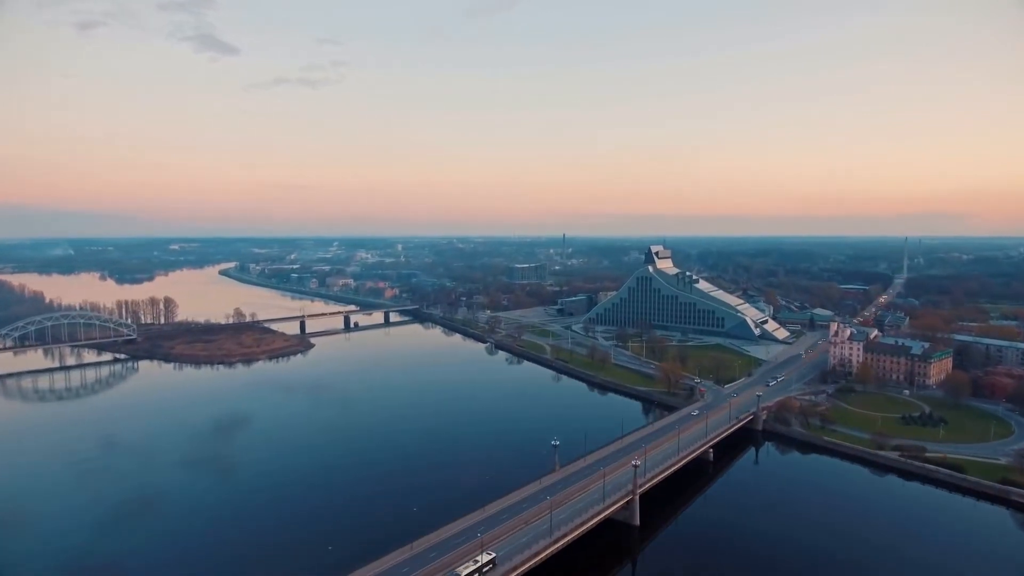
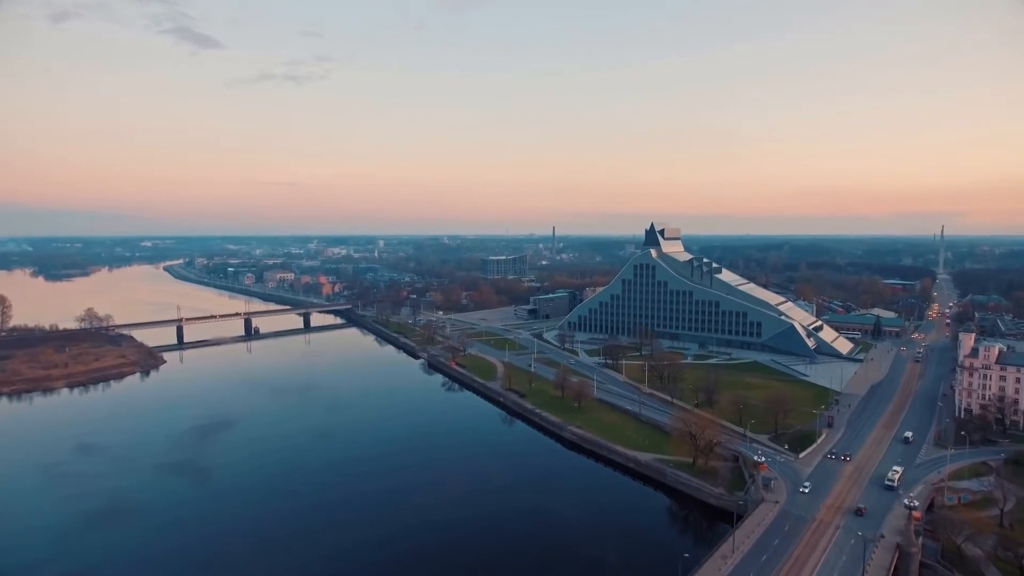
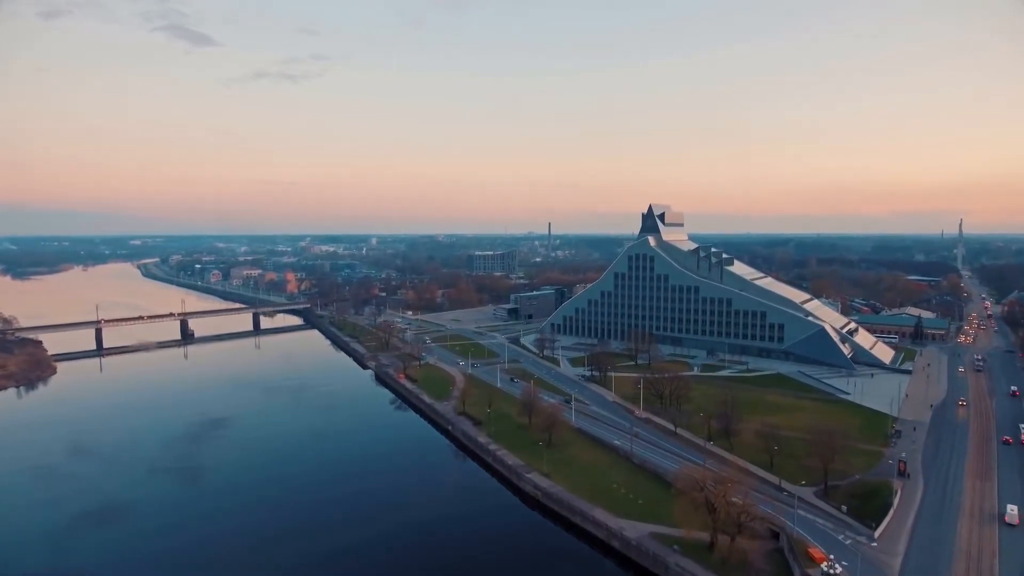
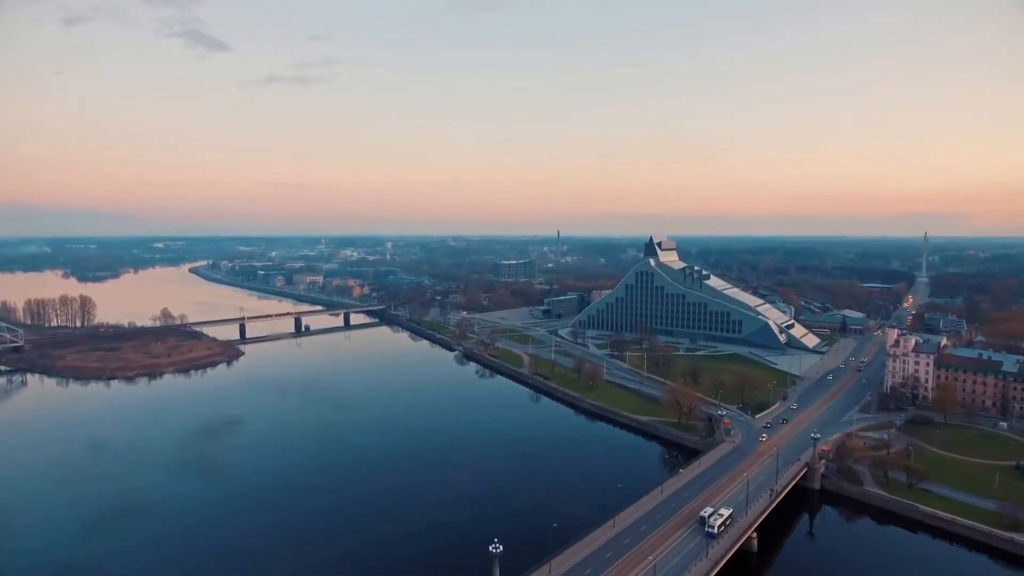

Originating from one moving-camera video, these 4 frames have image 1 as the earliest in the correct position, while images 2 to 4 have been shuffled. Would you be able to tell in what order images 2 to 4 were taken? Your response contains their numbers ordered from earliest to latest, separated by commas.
4, 2, 3
